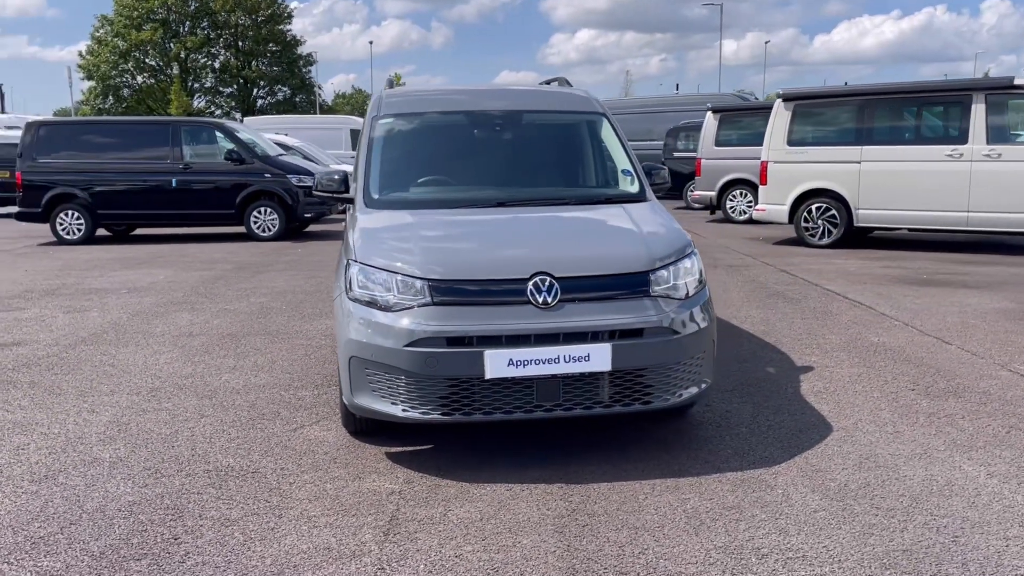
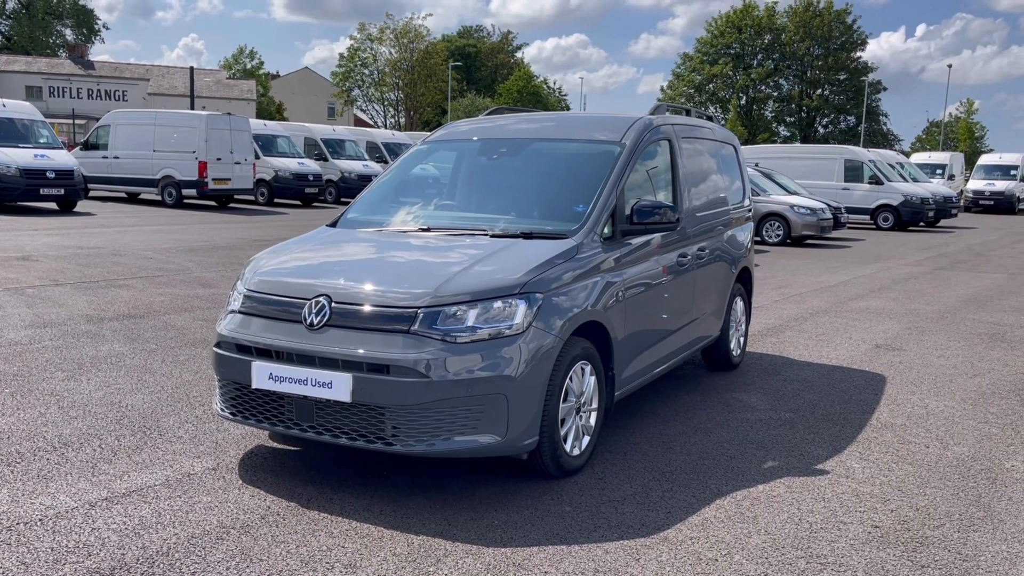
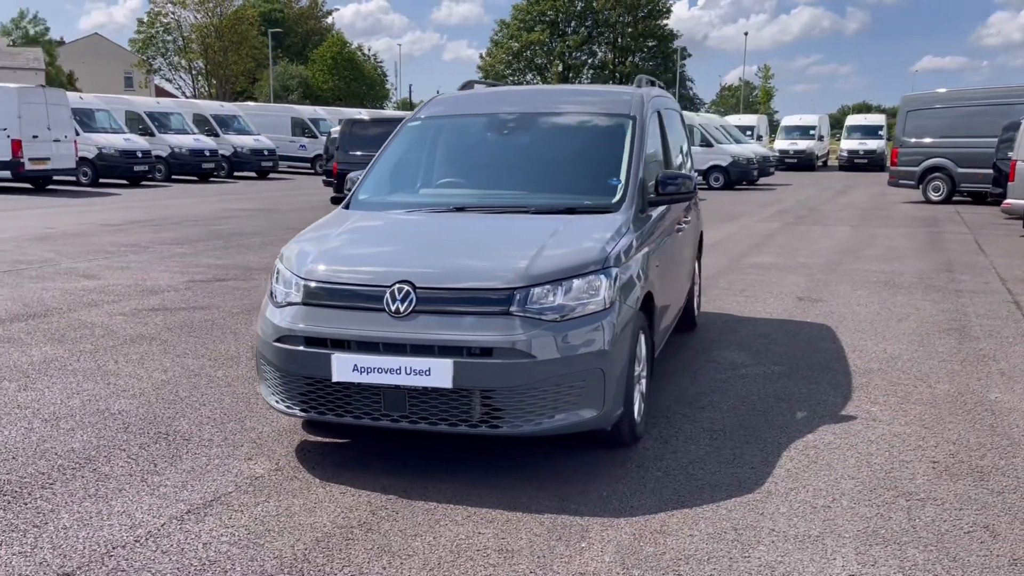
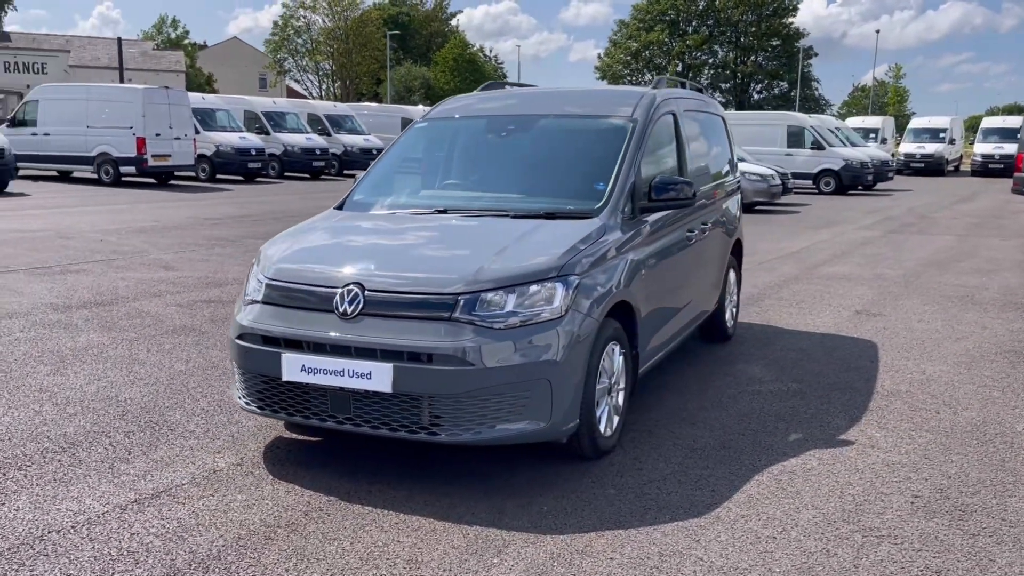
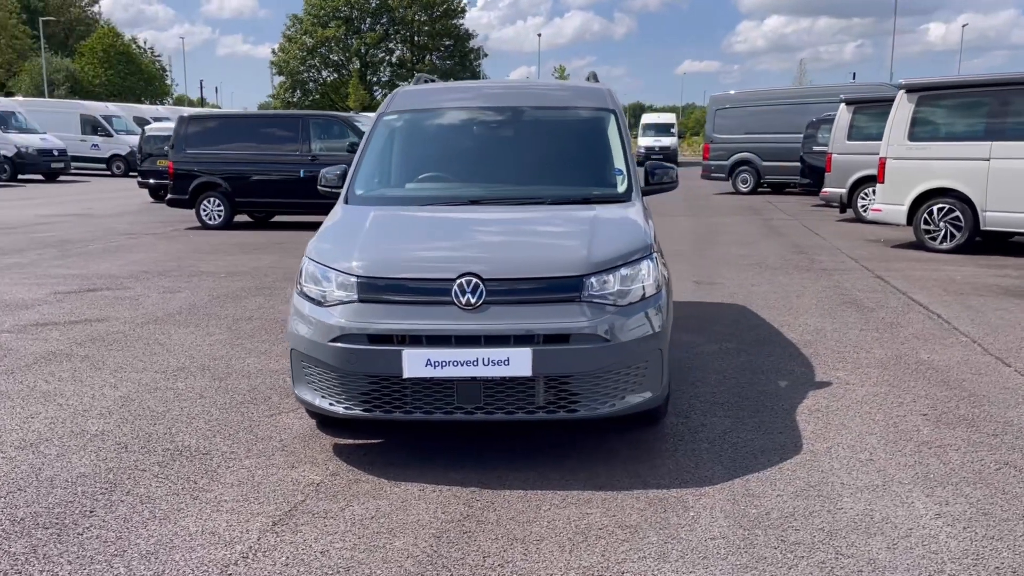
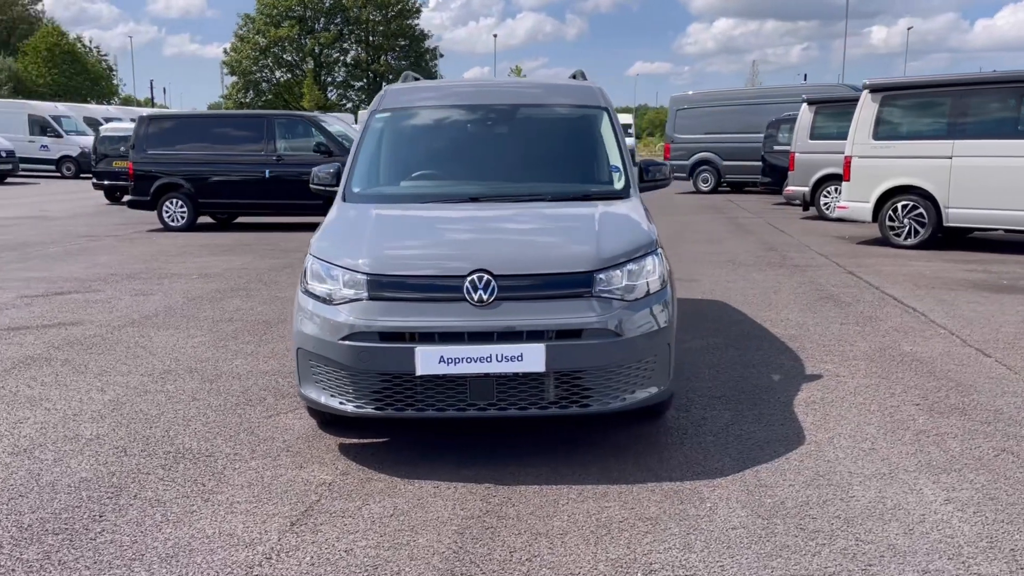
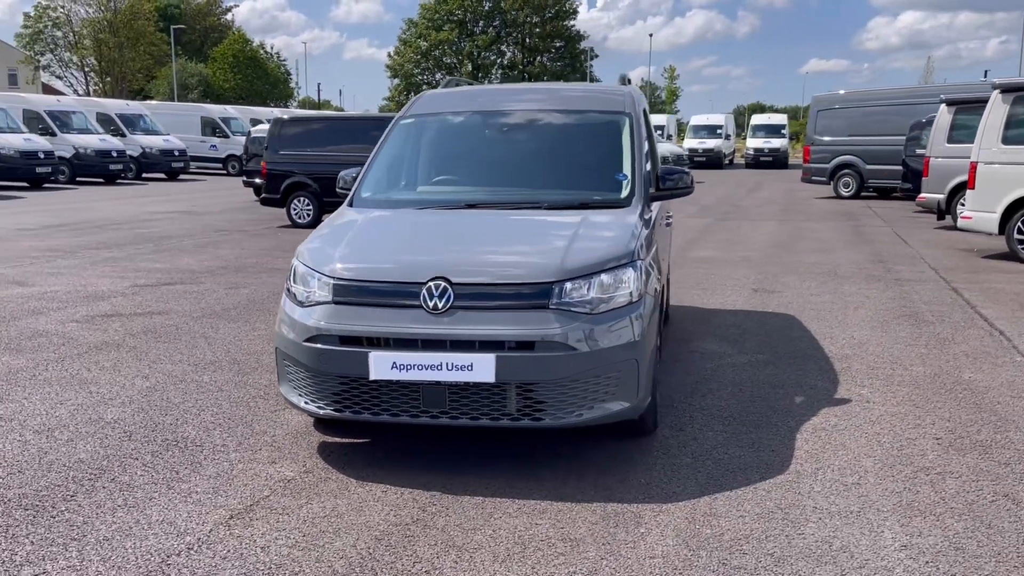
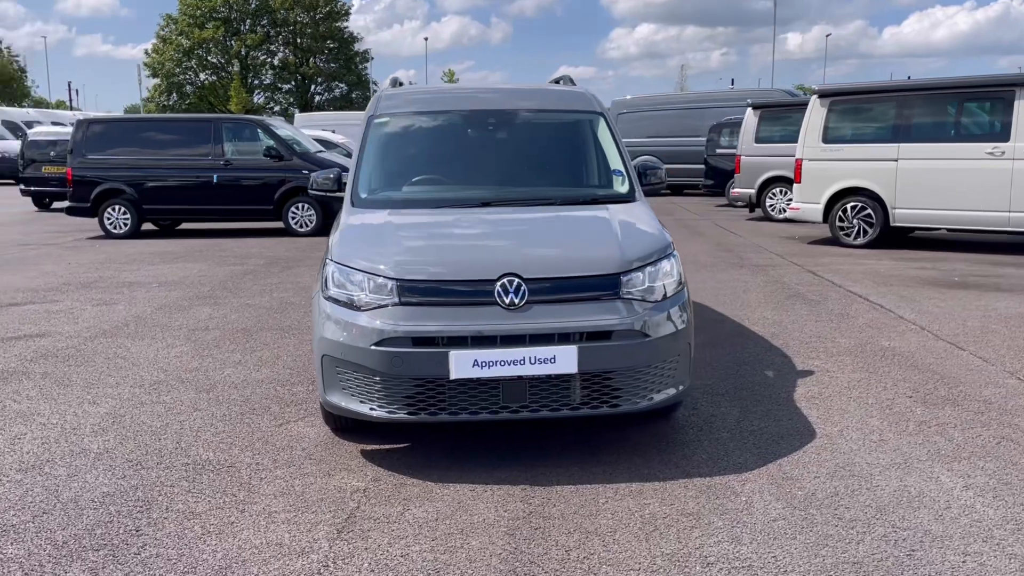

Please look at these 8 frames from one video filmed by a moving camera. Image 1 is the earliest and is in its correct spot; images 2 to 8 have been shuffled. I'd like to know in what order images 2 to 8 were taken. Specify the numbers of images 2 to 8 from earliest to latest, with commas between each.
8, 6, 5, 7, 3, 4, 2
